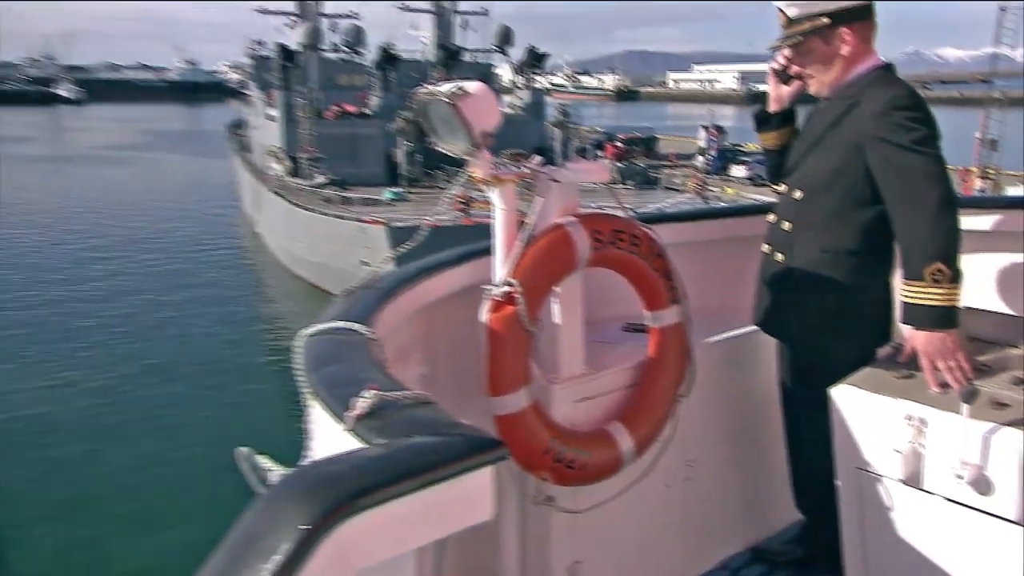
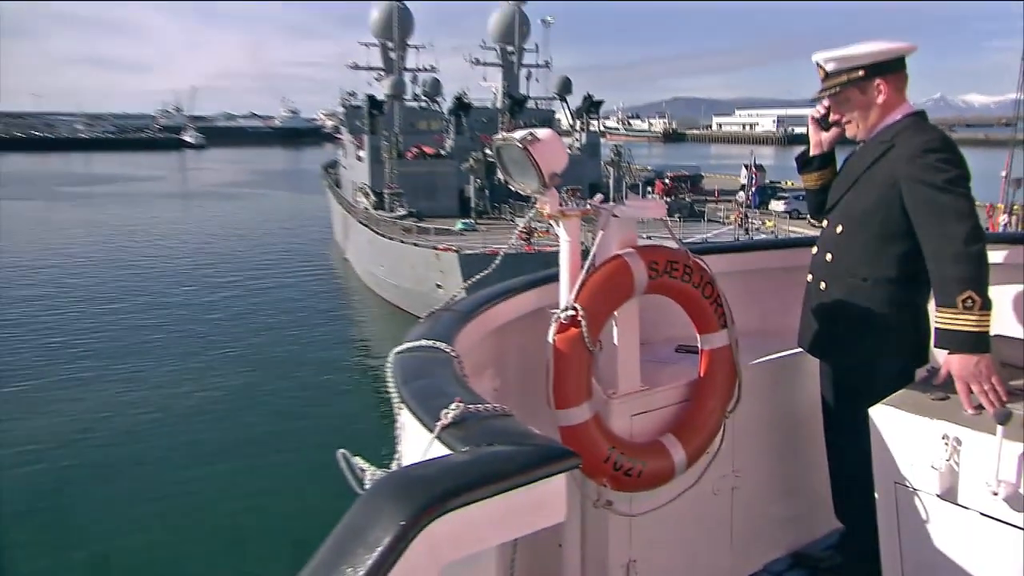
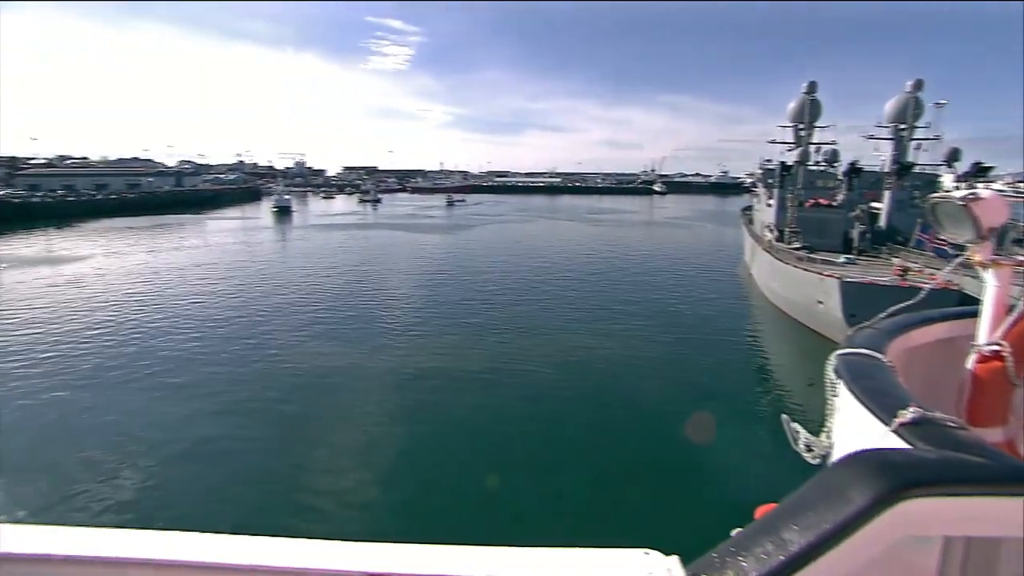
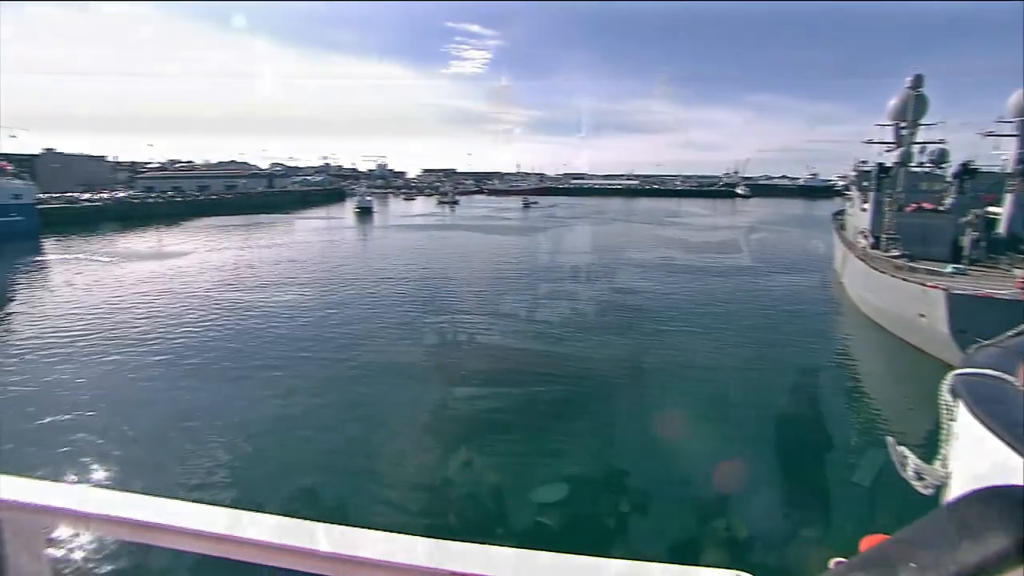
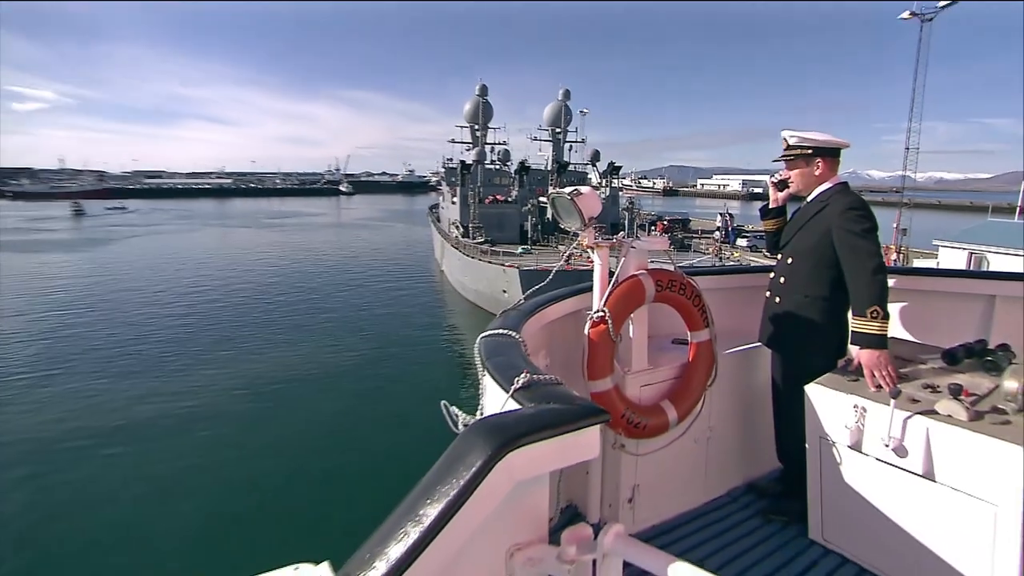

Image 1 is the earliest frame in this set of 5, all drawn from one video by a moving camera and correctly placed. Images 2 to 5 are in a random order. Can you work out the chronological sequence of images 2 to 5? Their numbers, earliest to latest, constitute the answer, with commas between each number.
2, 5, 3, 4
